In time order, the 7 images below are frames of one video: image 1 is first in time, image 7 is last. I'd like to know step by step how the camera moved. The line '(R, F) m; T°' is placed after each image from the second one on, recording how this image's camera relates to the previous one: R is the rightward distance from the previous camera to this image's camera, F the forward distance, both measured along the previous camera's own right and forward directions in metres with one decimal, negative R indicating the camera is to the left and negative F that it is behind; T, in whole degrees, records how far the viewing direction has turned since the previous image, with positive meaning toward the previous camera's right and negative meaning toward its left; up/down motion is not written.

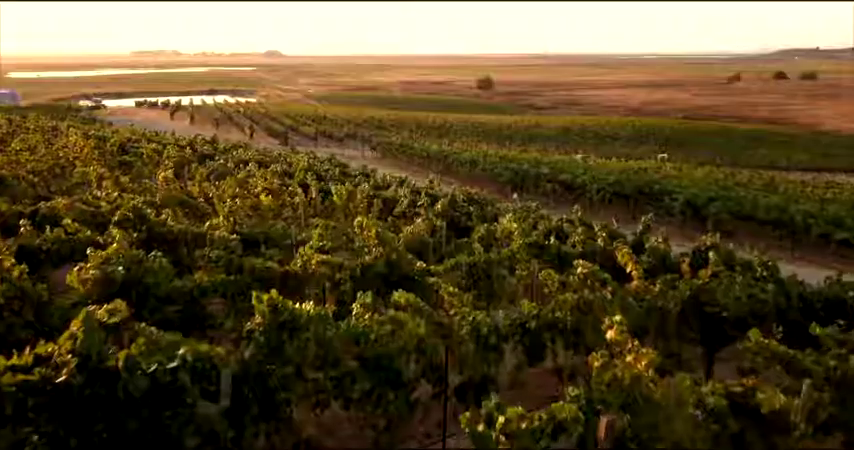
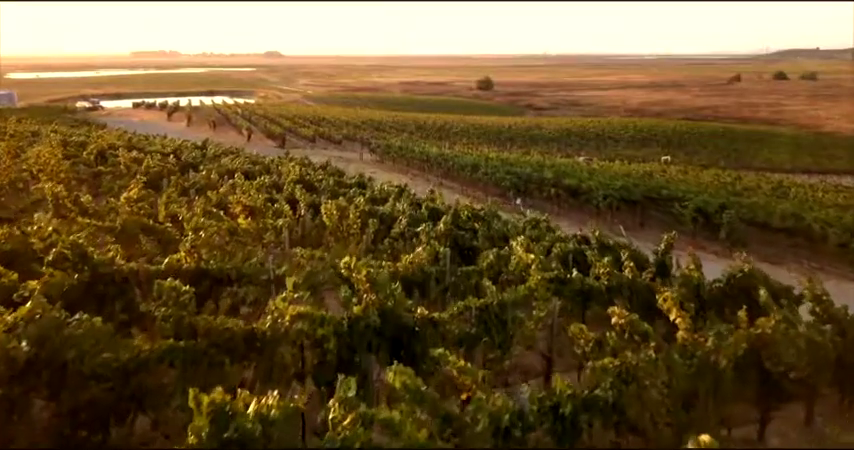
(0.0, +1.2) m; 0°
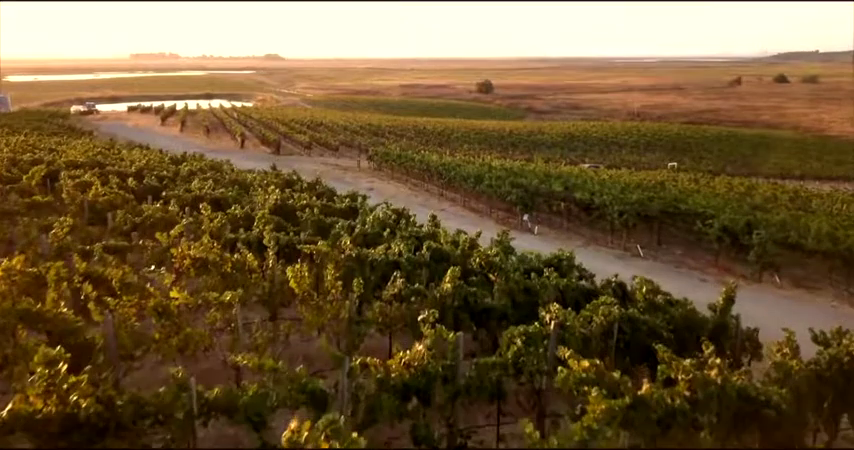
(0.0, +2.4) m; 0°
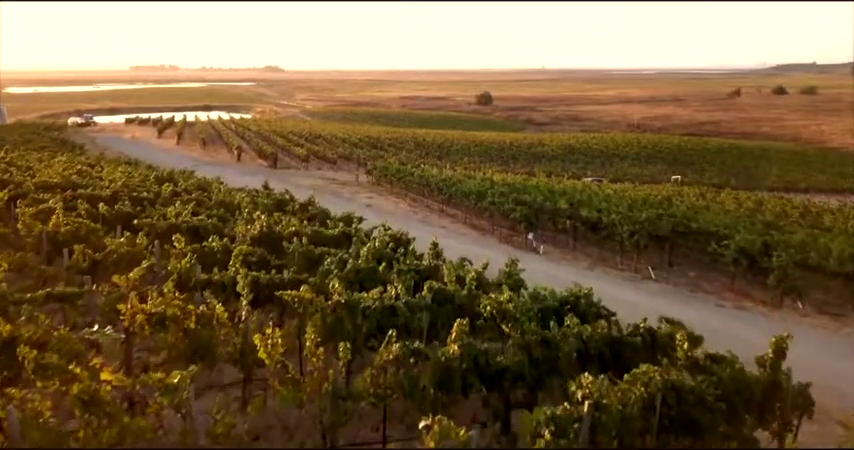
(0.0, +1.4) m; 0°
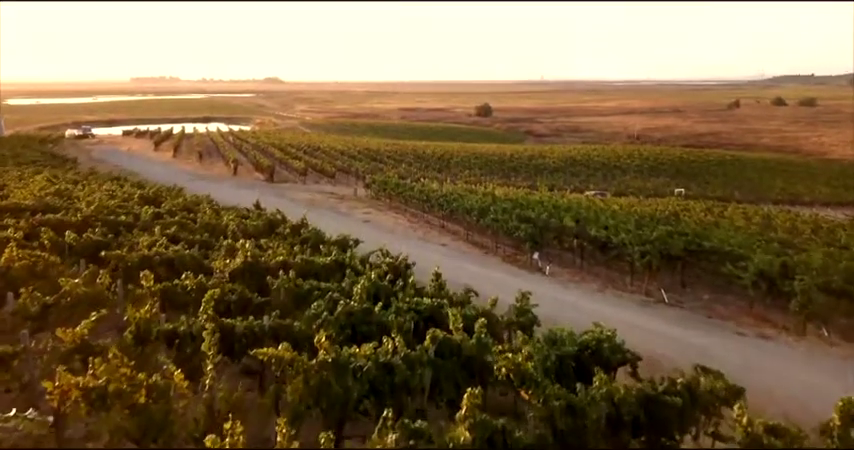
(0.0, +1.3) m; 0°
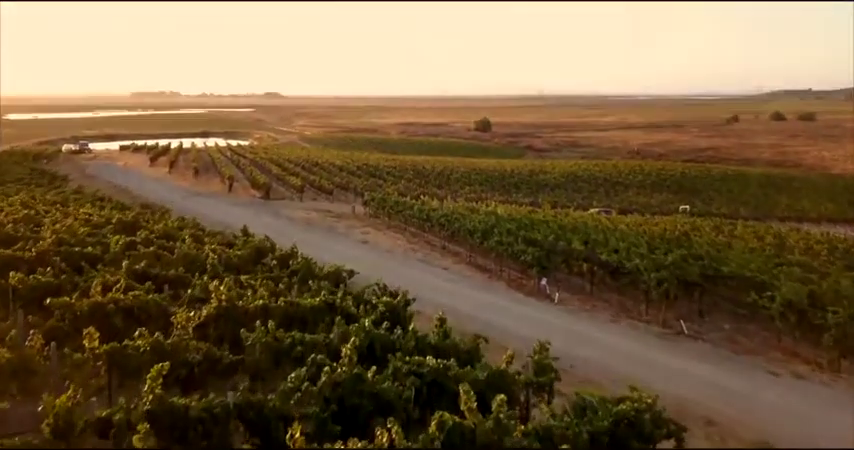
(-0.1, +1.7) m; 0°
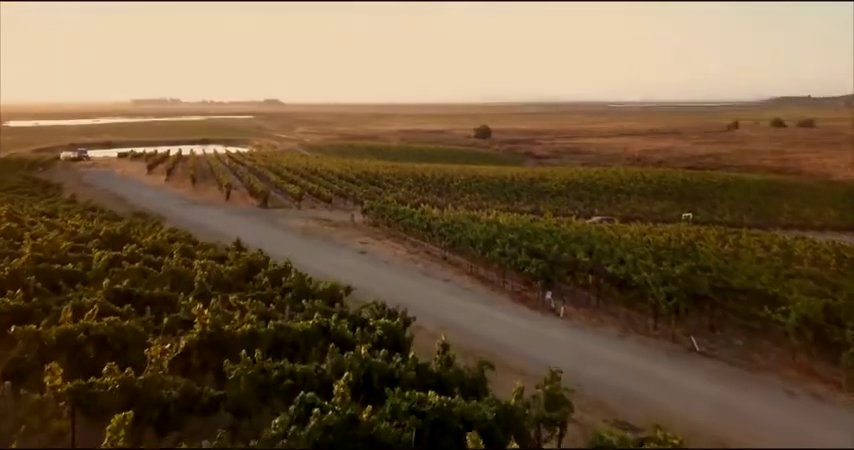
(0.0, +0.8) m; 0°
